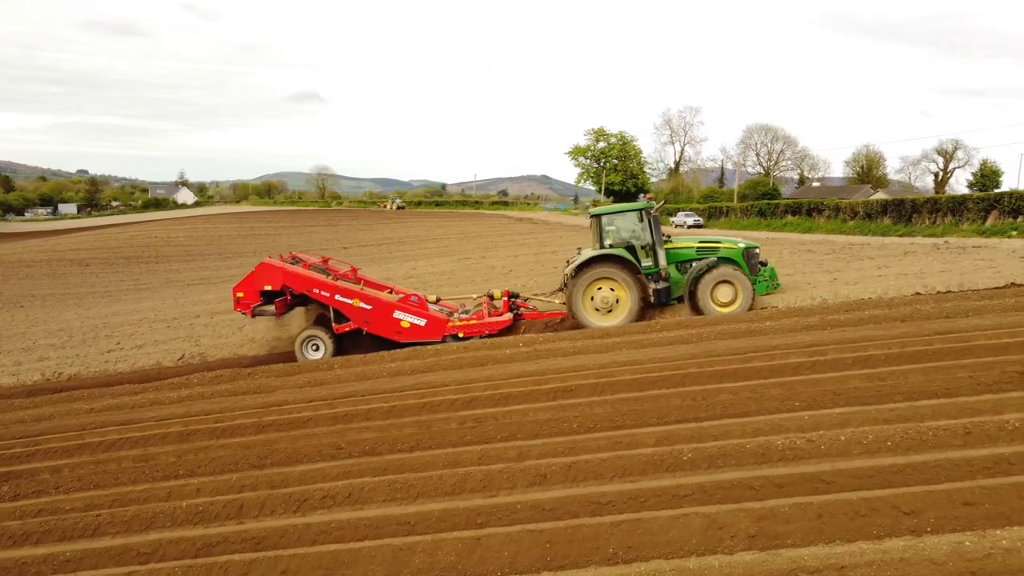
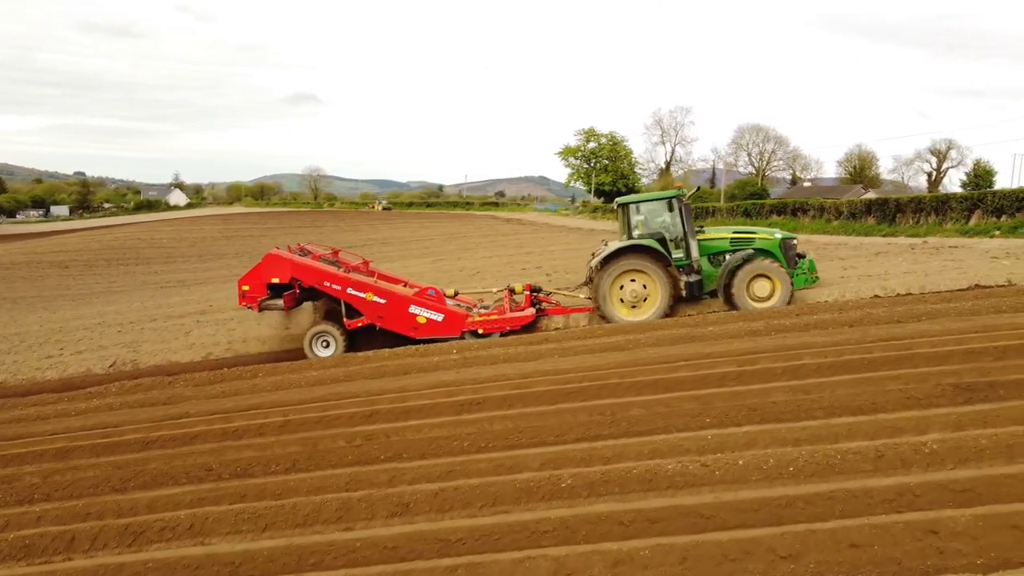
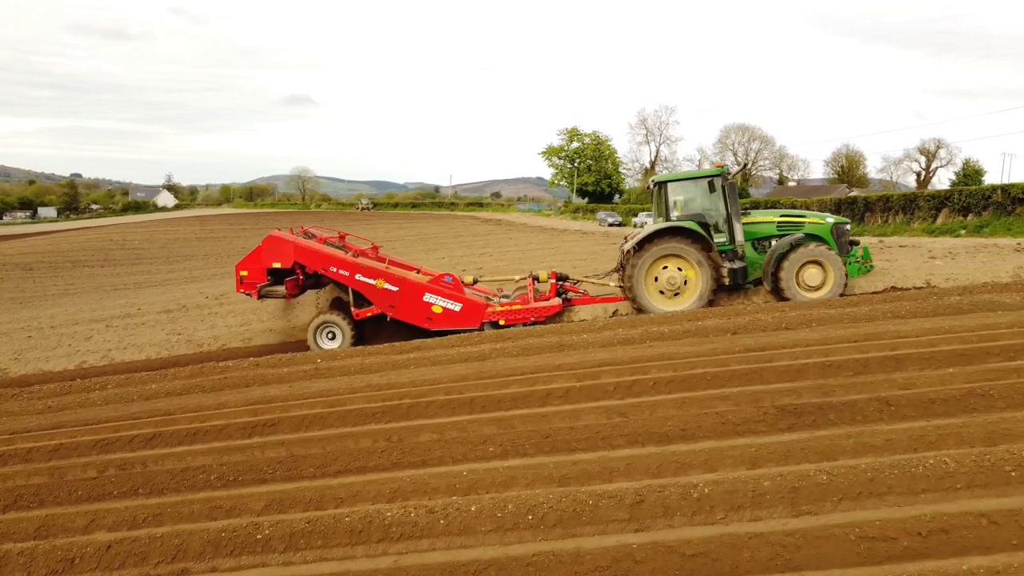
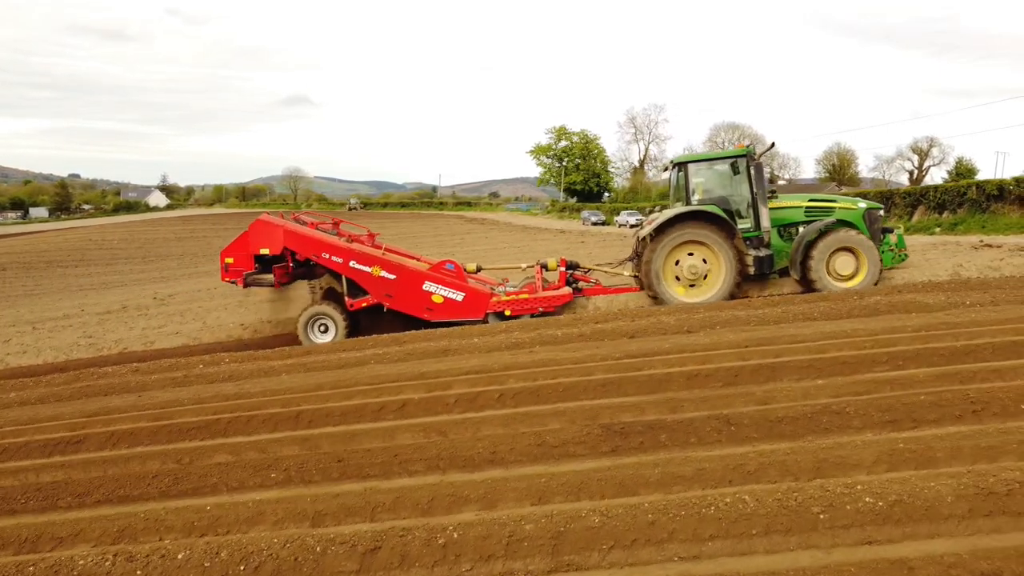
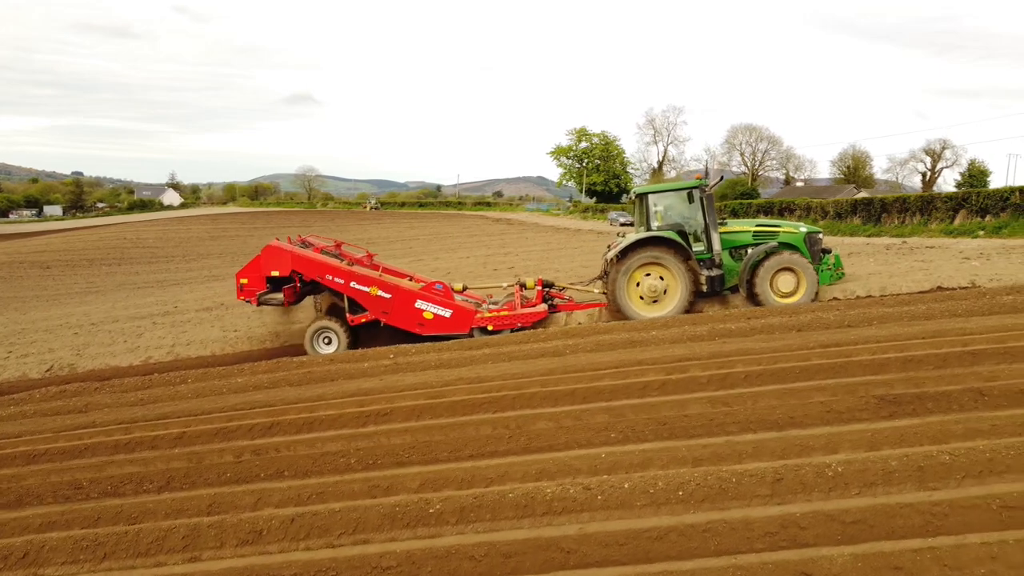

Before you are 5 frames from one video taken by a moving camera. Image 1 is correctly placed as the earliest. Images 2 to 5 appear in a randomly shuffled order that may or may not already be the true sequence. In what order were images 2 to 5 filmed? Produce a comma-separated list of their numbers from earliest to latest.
2, 5, 3, 4
